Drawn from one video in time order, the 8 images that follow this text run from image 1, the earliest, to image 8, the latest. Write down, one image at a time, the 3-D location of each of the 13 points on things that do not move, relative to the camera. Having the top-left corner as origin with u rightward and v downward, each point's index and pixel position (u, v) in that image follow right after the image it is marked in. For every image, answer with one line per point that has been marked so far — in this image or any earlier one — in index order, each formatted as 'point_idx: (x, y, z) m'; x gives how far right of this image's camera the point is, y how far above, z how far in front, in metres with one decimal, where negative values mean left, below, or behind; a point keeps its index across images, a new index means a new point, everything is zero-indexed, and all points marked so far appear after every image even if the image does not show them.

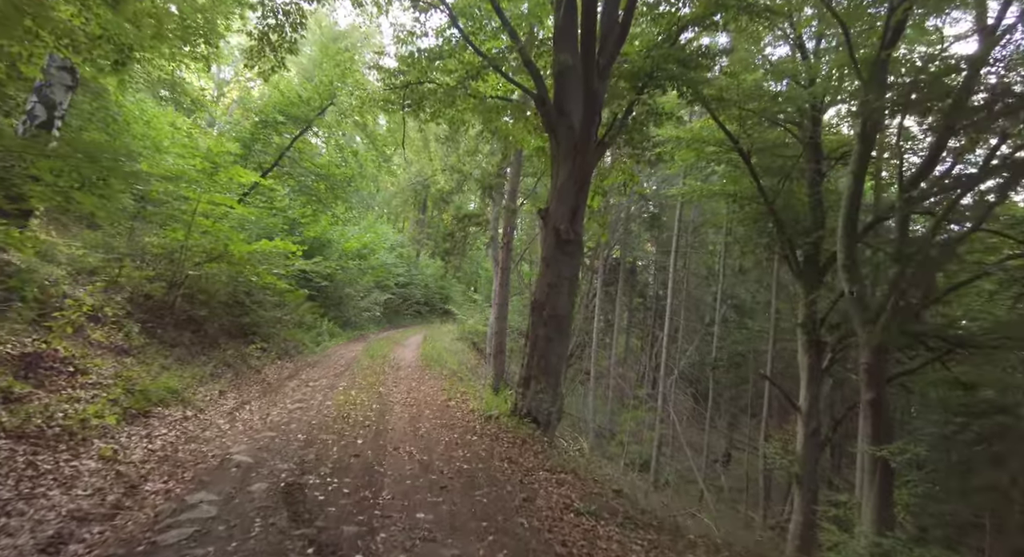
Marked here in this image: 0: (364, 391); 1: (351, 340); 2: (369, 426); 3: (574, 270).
0: (-2.2, -1.7, +8.3) m
1: (-5.1, -2.0, +17.8) m
2: (-1.6, -1.6, +6.1) m
3: (+0.8, +0.1, +6.9) m
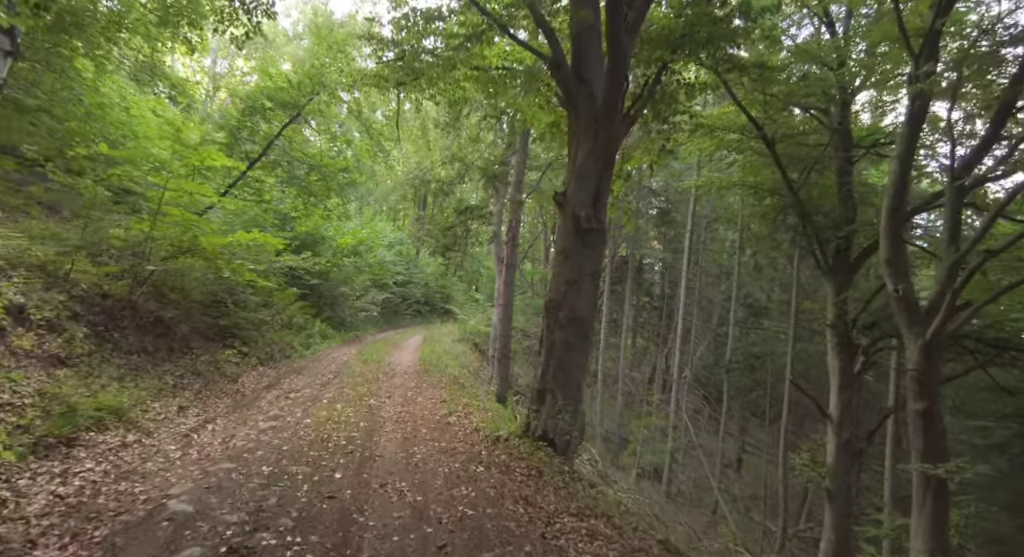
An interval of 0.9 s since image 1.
0: (-2.1, -1.6, +7.3) m
1: (-5.0, -1.9, +16.8) m
2: (-1.5, -1.6, +5.1) m
3: (+0.9, +0.2, +5.8) m
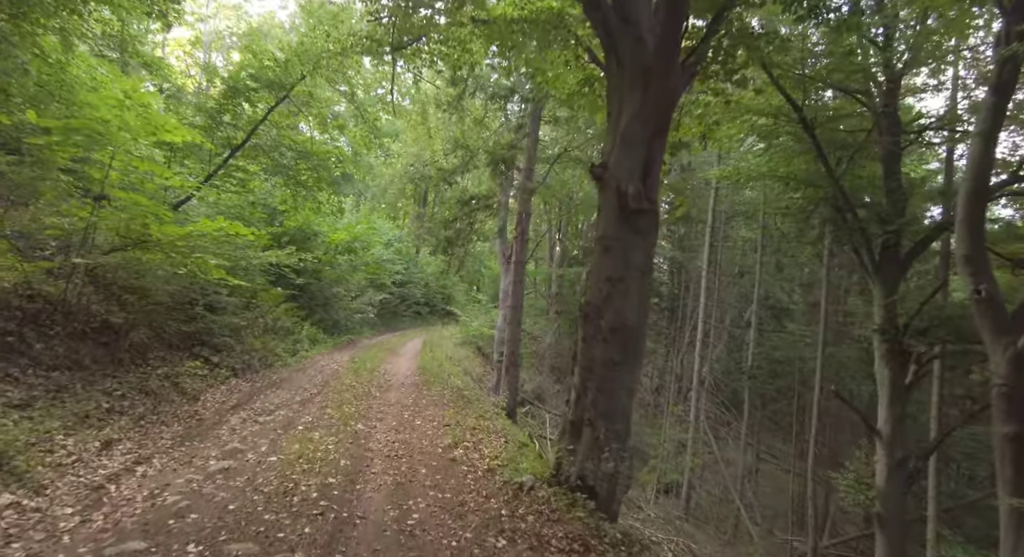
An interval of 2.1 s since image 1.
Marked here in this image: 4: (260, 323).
0: (-1.9, -1.6, +6.0) m
1: (-4.8, -1.9, +15.5) m
2: (-1.3, -1.6, +3.8) m
3: (+1.1, +0.2, +4.5) m
4: (-5.5, -0.9, +11.9) m
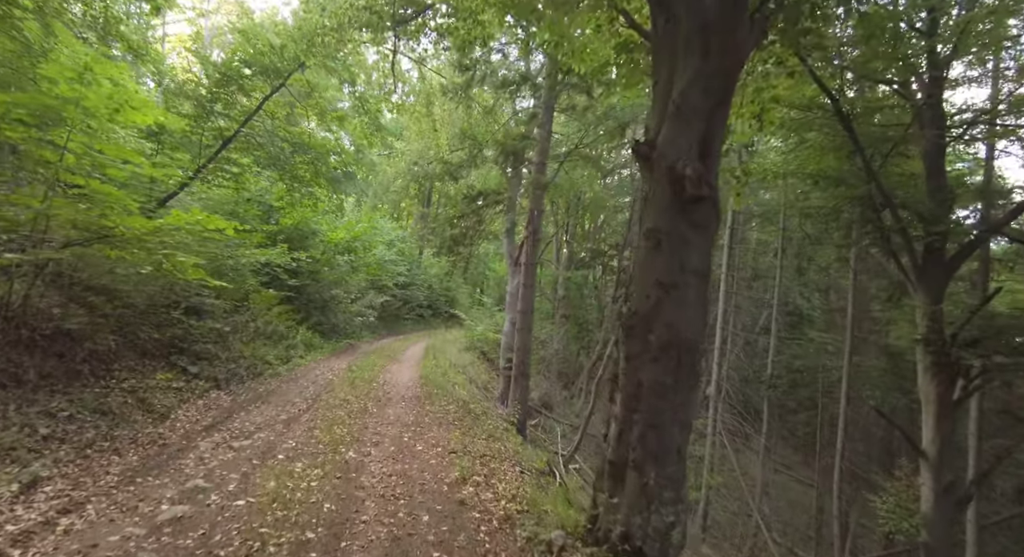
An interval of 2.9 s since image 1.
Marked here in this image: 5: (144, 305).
0: (-1.7, -1.6, +5.1) m
1: (-4.6, -1.9, +14.6) m
2: (-1.1, -1.6, +2.9) m
3: (+1.2, +0.2, +3.6) m
4: (-5.3, -1.0, +11.1) m
5: (-5.3, -0.4, +8.3) m
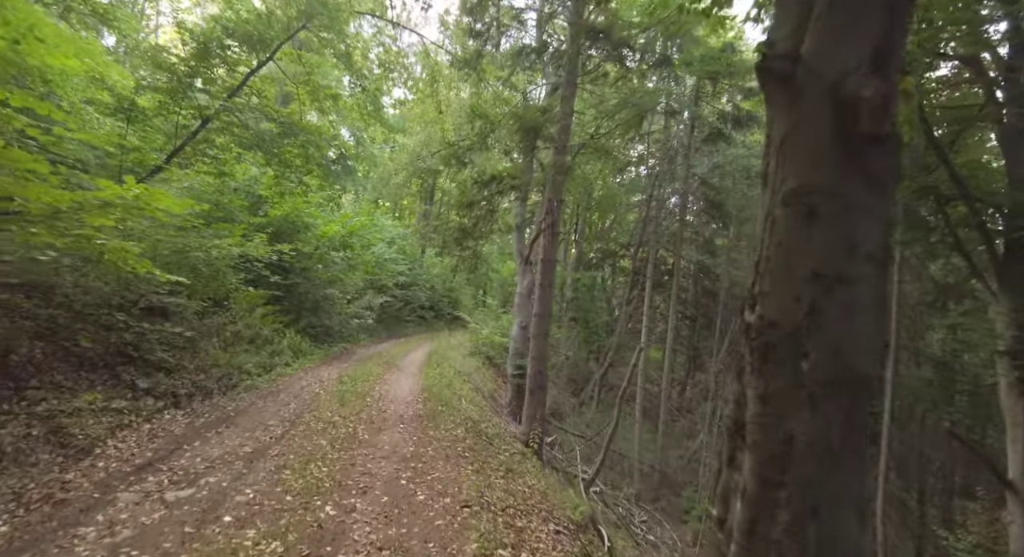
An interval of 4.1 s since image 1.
0: (-1.5, -1.6, +3.7) m
1: (-4.3, -1.9, +13.2) m
2: (-0.9, -1.5, +1.5) m
3: (+1.5, +0.2, +2.2) m
4: (-5.1, -0.9, +9.7) m
5: (-5.1, -0.3, +6.9) m
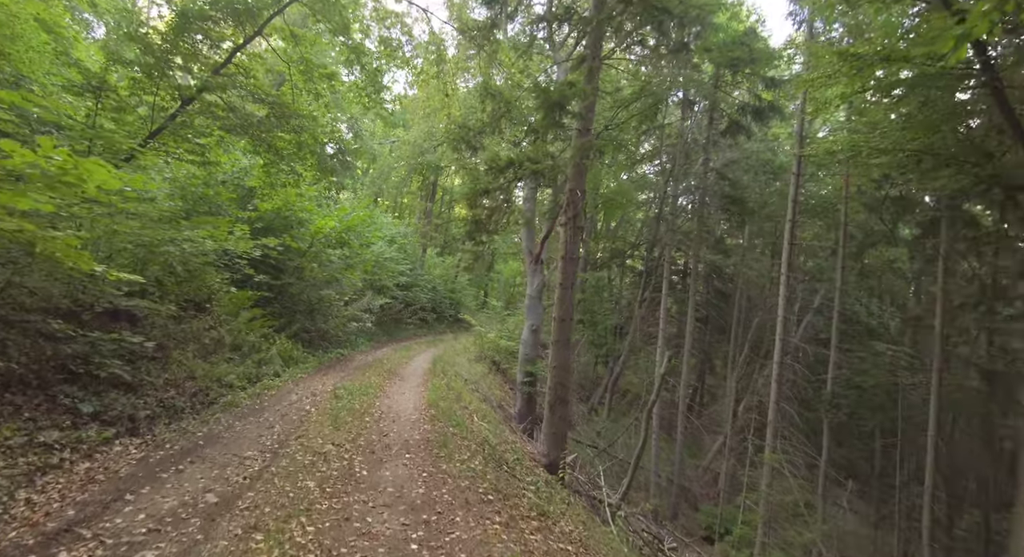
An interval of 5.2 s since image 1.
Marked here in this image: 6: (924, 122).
0: (-1.2, -1.6, +2.5) m
1: (-4.0, -1.9, +12.1) m
2: (-0.6, -1.5, +0.3) m
3: (+1.8, +0.2, +1.1) m
4: (-4.8, -0.9, +8.5) m
5: (-4.8, -0.3, +5.7) m
6: (+7.2, +2.8, +9.8) m
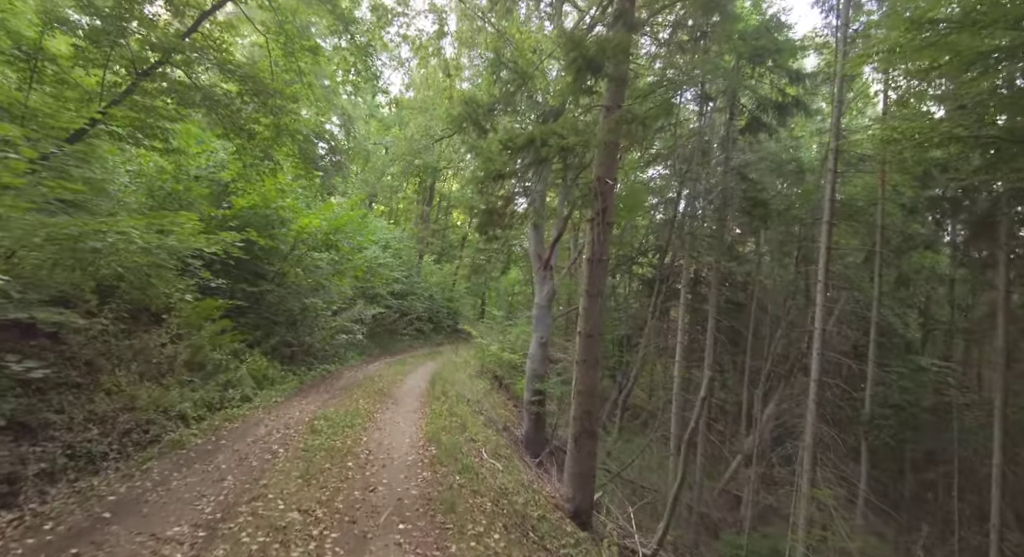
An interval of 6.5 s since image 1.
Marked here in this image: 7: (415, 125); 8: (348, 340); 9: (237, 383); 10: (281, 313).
0: (-0.9, -1.5, +1.0) m
1: (-3.9, -2.0, +10.5) m
2: (-0.3, -1.4, -1.2) m
3: (+2.1, +0.2, -0.4) m
4: (-4.6, -1.0, +7.0) m
5: (-4.5, -0.3, +4.2) m
6: (+7.4, +2.7, +8.4) m
7: (-2.7, +4.2, +15.4) m
8: (-4.4, -1.6, +15.1) m
9: (-4.2, -1.6, +8.7) m
10: (-5.0, -0.7, +12.3) m
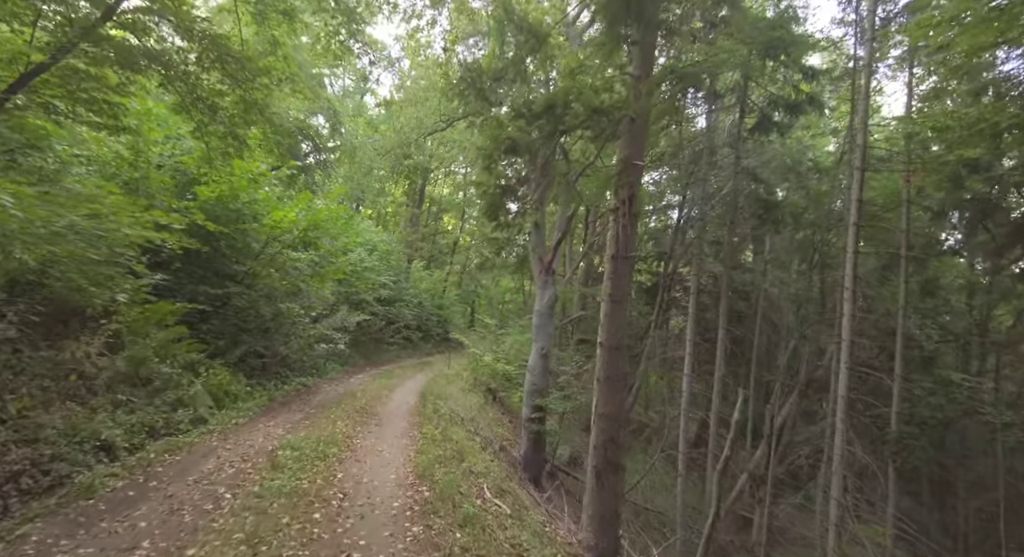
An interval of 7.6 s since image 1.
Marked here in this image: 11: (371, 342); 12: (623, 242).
0: (-0.7, -1.4, -0.3) m
1: (-3.8, -2.0, +9.2) m
2: (0.0, -1.3, -2.5) m
3: (+2.3, +0.4, -1.6) m
4: (-4.4, -0.9, +5.6) m
5: (-4.4, -0.2, +2.8) m
6: (+7.5, +2.6, +7.3) m
7: (-2.7, +4.1, +14.2) m
8: (-4.5, -1.7, +13.7) m
9: (-4.1, -1.5, +7.3) m
10: (-5.0, -0.8, +10.9) m
11: (-4.9, -2.2, +19.6) m
12: (+1.2, +0.4, +6.5) m
